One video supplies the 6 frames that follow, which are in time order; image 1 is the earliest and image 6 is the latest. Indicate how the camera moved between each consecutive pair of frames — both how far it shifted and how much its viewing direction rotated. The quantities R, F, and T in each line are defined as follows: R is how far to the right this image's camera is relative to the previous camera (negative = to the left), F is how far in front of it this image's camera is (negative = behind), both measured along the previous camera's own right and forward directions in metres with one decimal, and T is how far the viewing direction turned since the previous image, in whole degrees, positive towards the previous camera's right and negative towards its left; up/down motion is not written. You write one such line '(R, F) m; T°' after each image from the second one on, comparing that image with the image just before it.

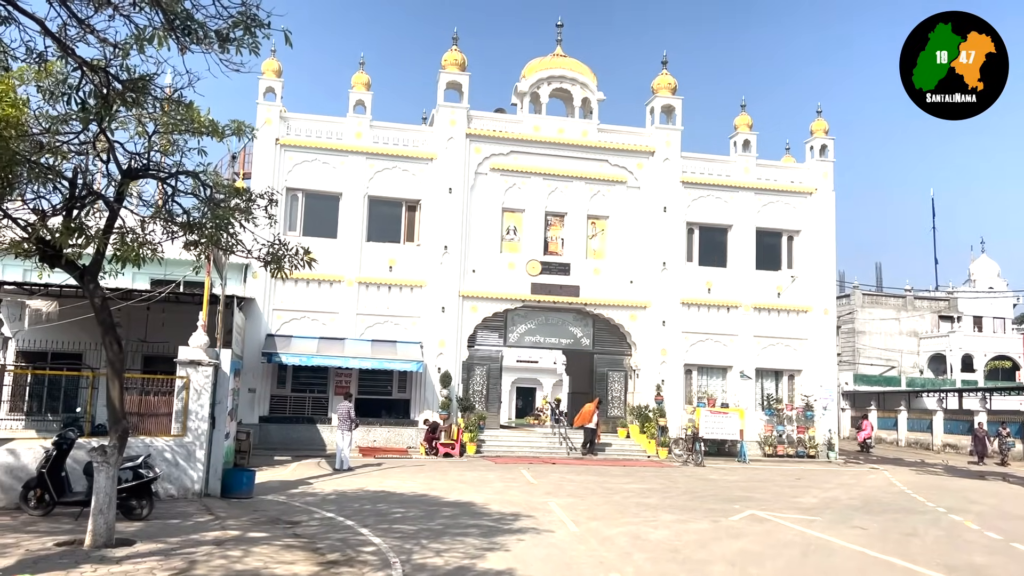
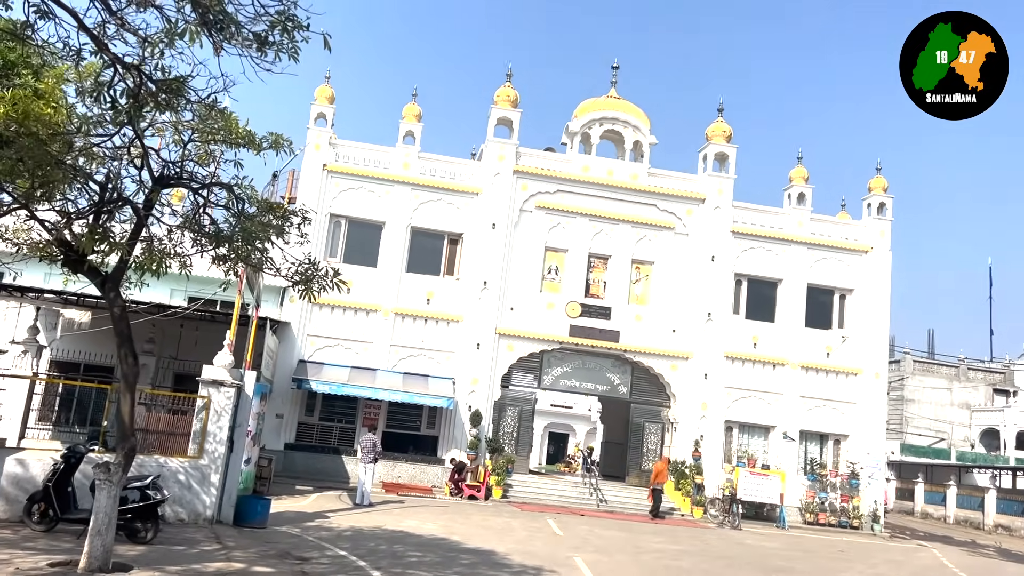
(0.0, +0.5) m; -3°
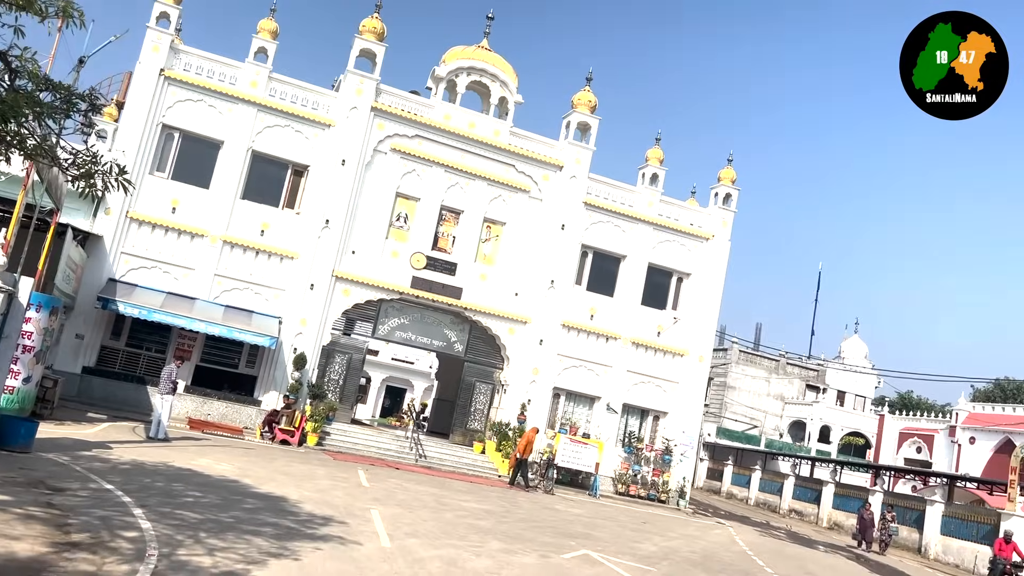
(+0.4, +0.5) m; +10°
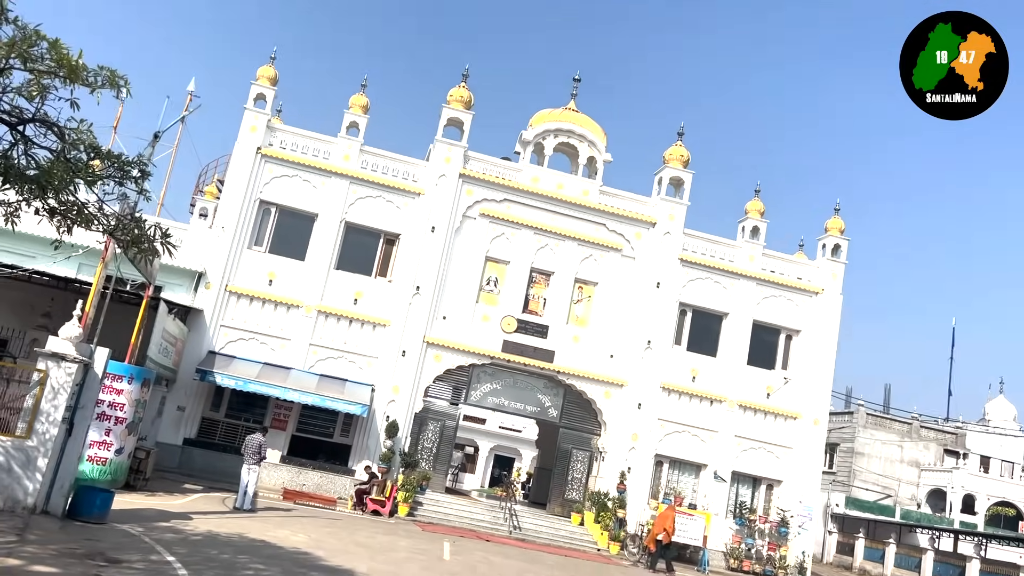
(+0.5, +0.6) m; -8°
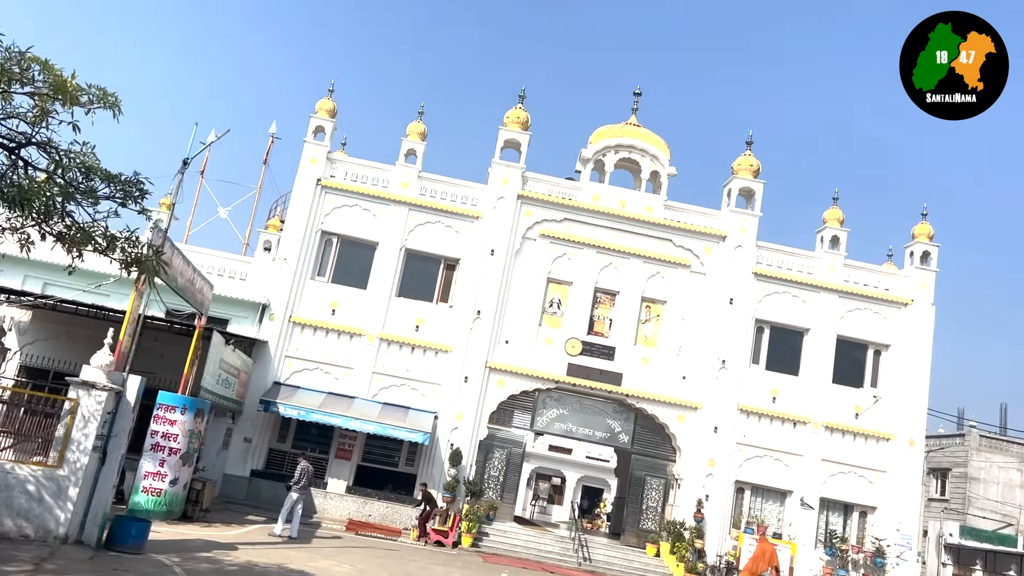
(+0.7, +0.6) m; -6°
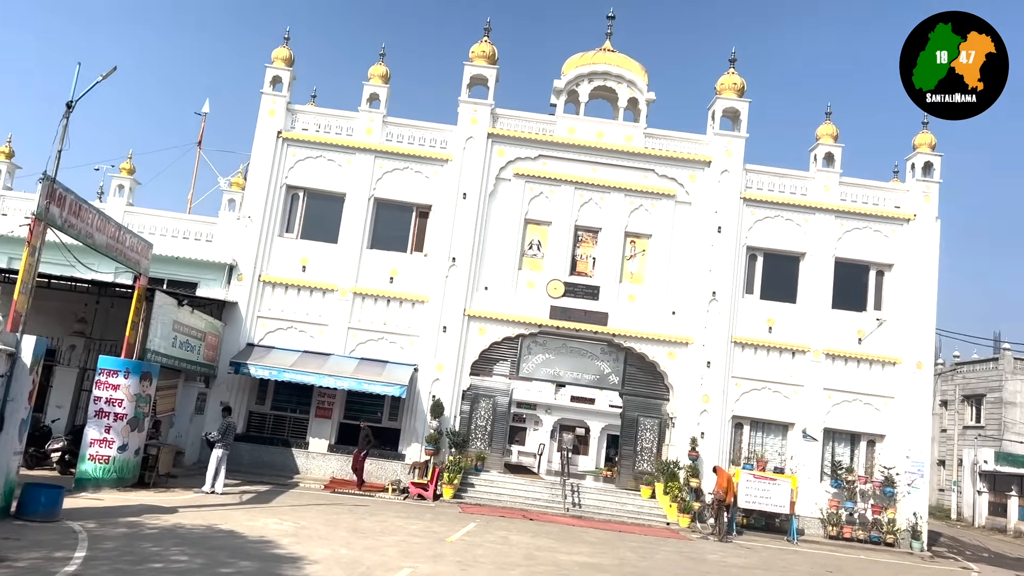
(+1.4, +0.8) m; -3°
